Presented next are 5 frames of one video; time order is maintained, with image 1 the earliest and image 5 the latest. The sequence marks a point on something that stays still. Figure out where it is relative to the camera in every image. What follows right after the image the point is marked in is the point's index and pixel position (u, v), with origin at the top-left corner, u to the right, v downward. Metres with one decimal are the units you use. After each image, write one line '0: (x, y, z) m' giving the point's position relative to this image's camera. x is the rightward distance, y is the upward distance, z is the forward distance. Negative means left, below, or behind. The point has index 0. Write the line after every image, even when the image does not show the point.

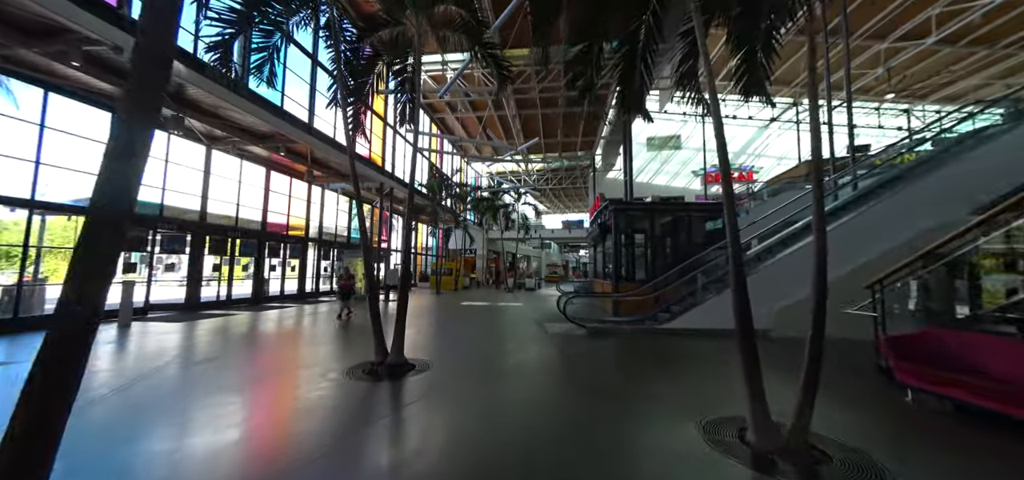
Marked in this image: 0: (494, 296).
0: (-1.0, -3.2, +18.8) m
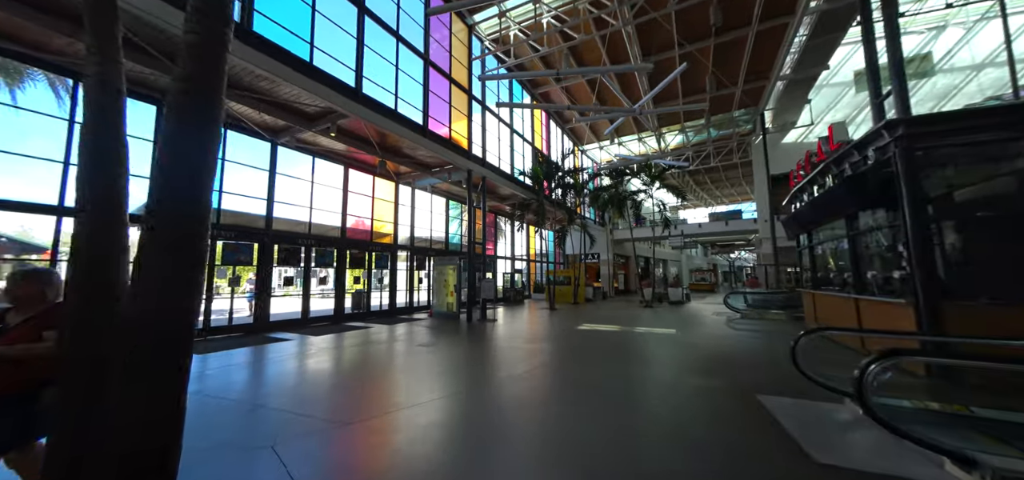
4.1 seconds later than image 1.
0: (+5.0, -3.1, +14.3) m
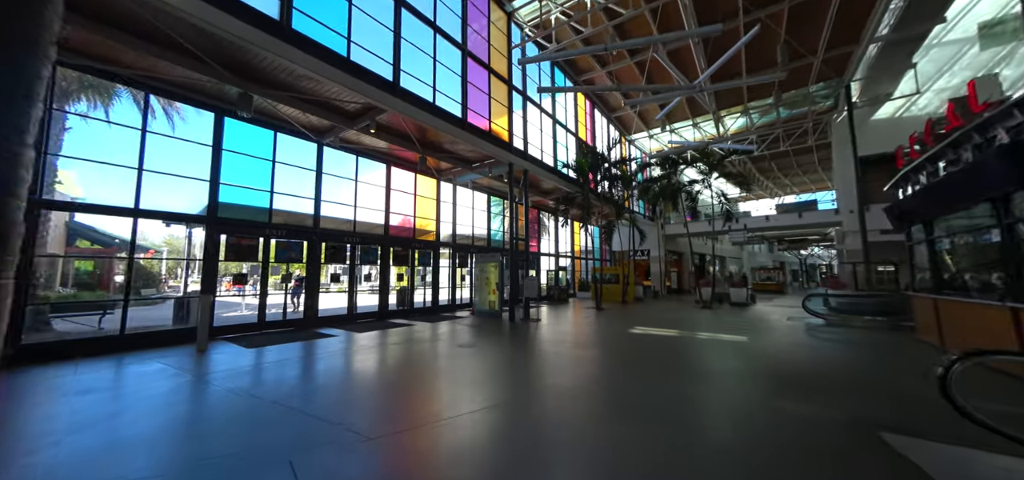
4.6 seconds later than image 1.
0: (+6.8, -2.9, +13.1) m
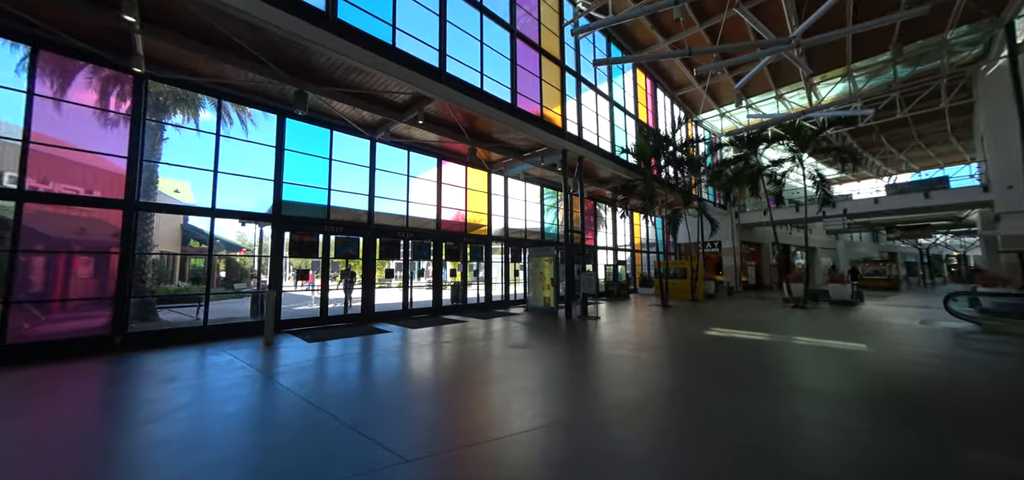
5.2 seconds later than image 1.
0: (+8.8, -2.5, +11.3) m
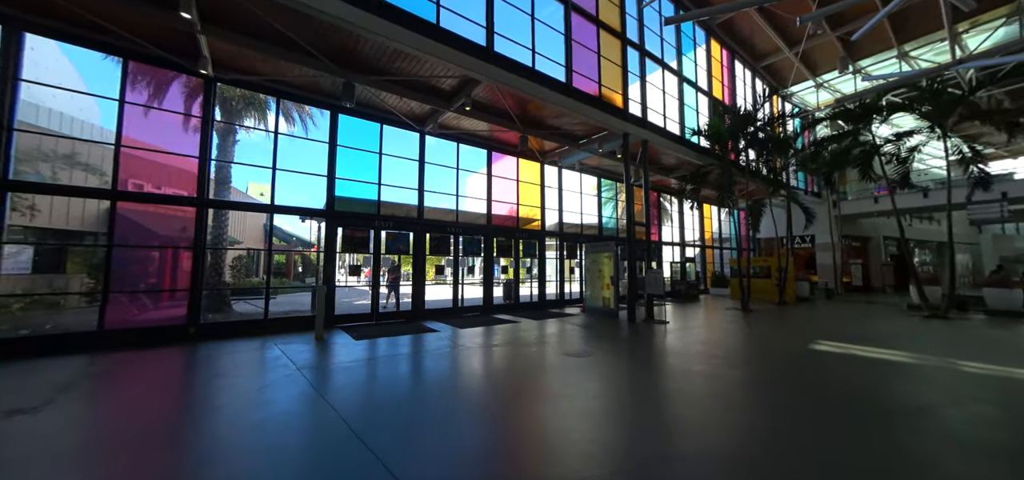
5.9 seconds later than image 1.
0: (+10.5, -2.3, +9.1) m
